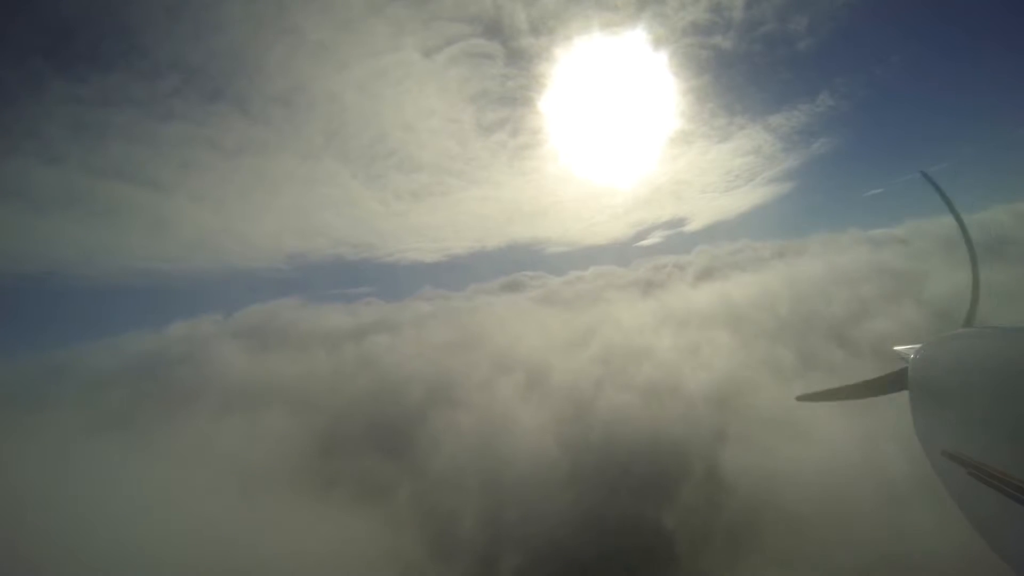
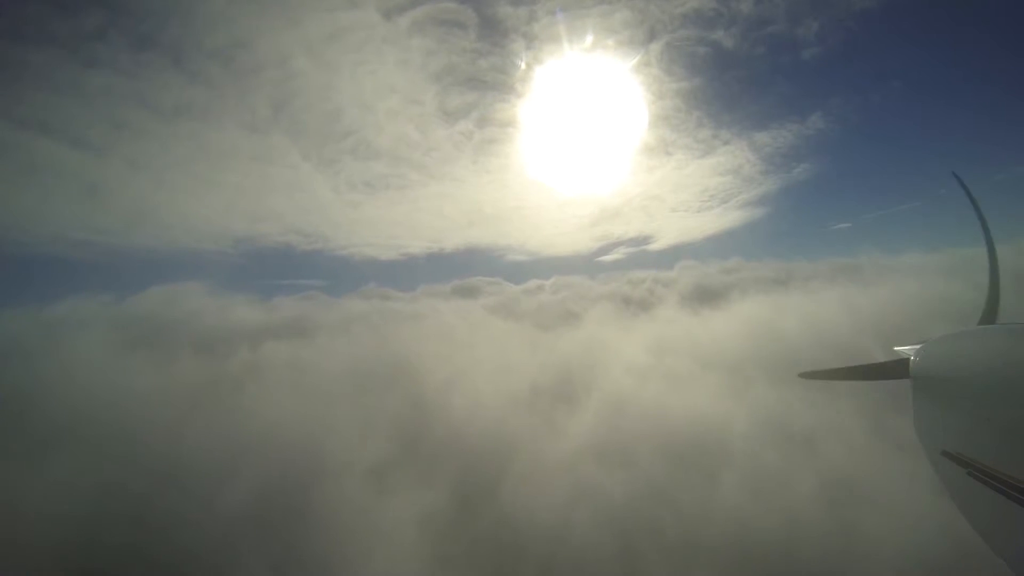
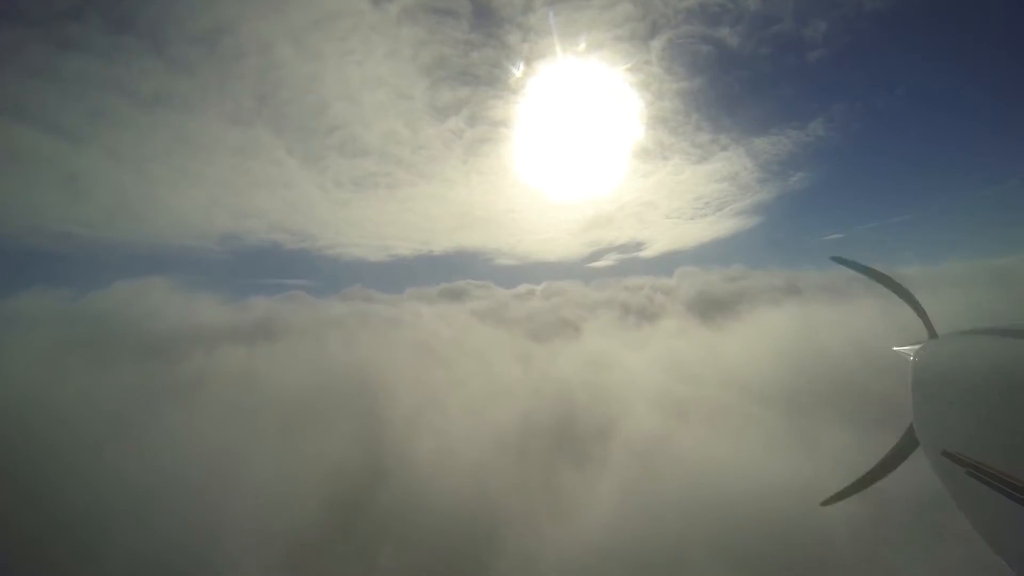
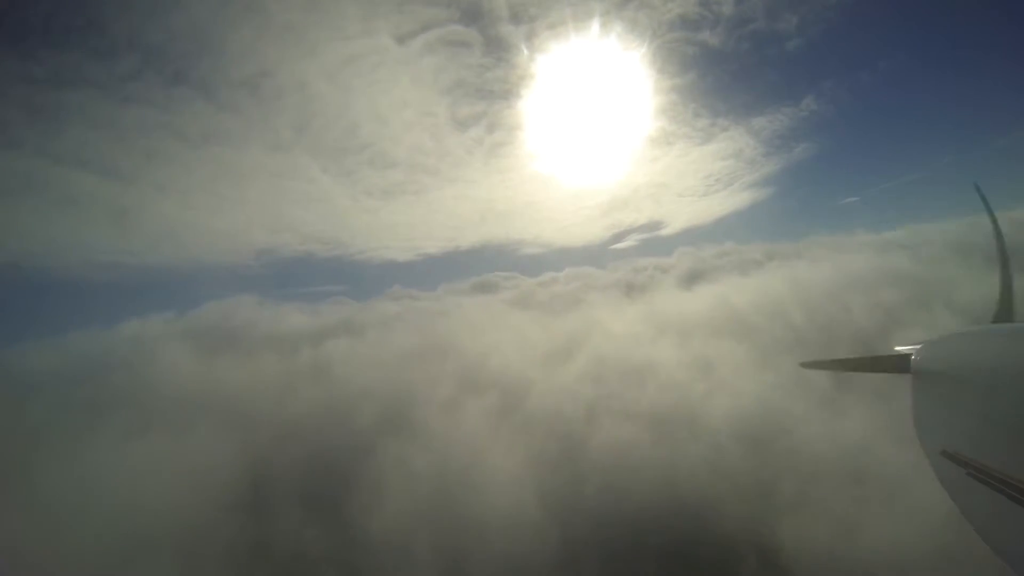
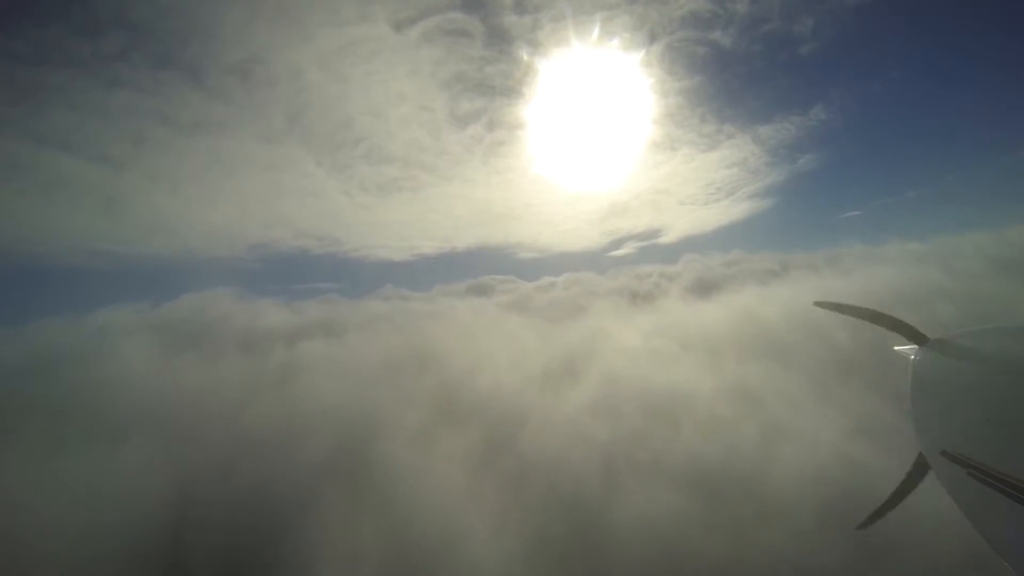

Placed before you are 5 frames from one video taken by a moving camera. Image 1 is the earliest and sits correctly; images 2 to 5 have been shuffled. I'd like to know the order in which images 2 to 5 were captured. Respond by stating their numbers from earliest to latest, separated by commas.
4, 5, 2, 3
